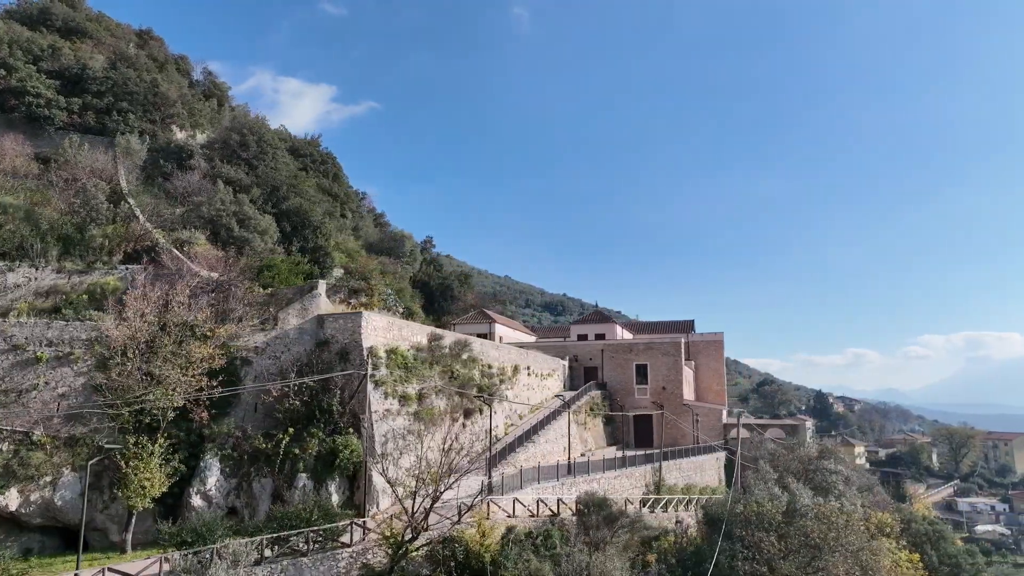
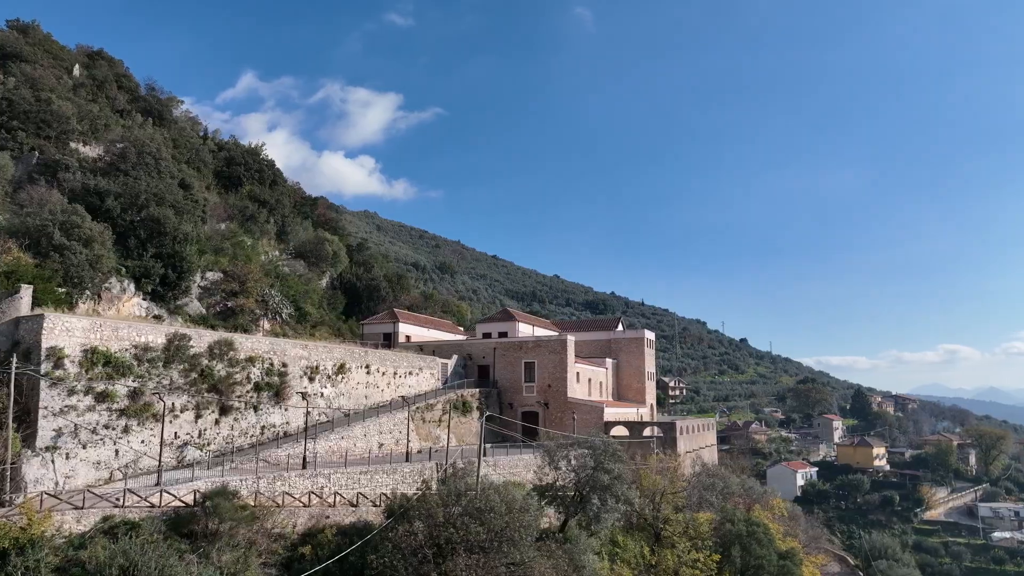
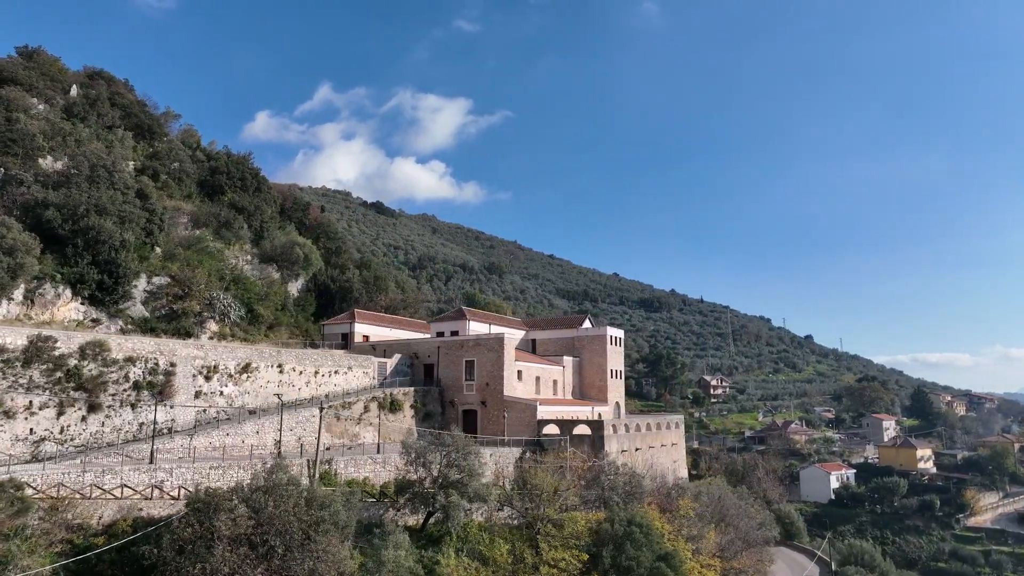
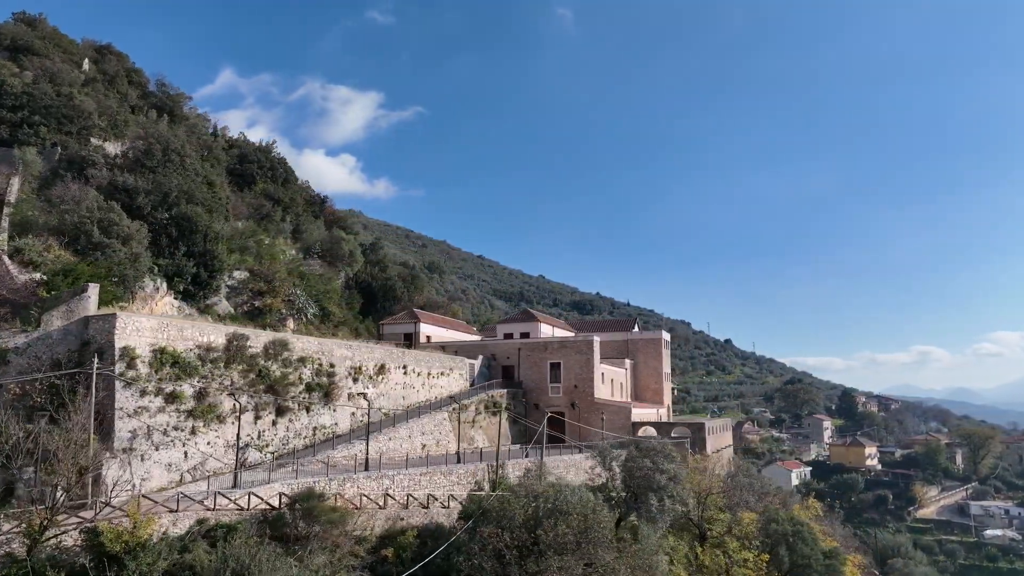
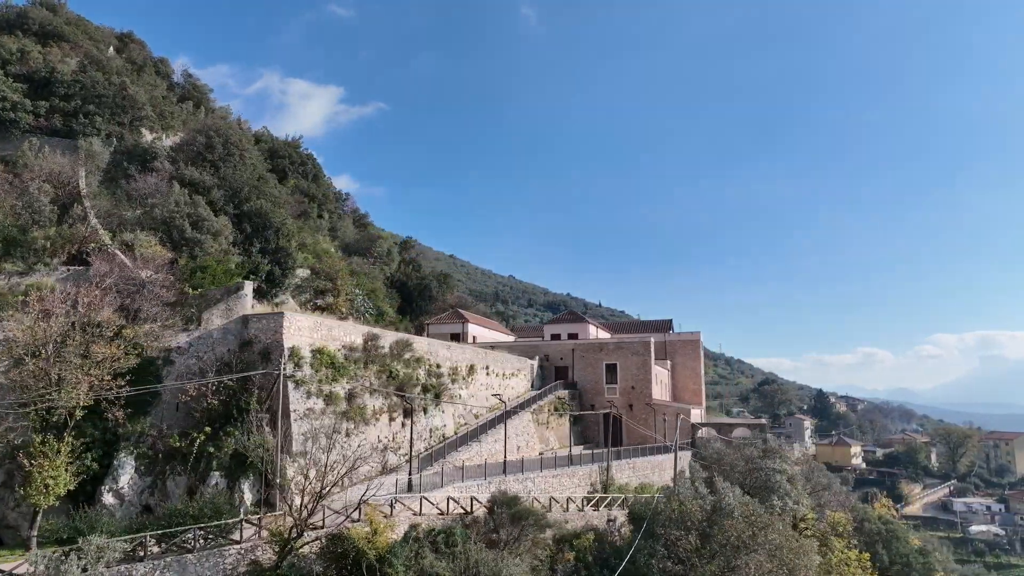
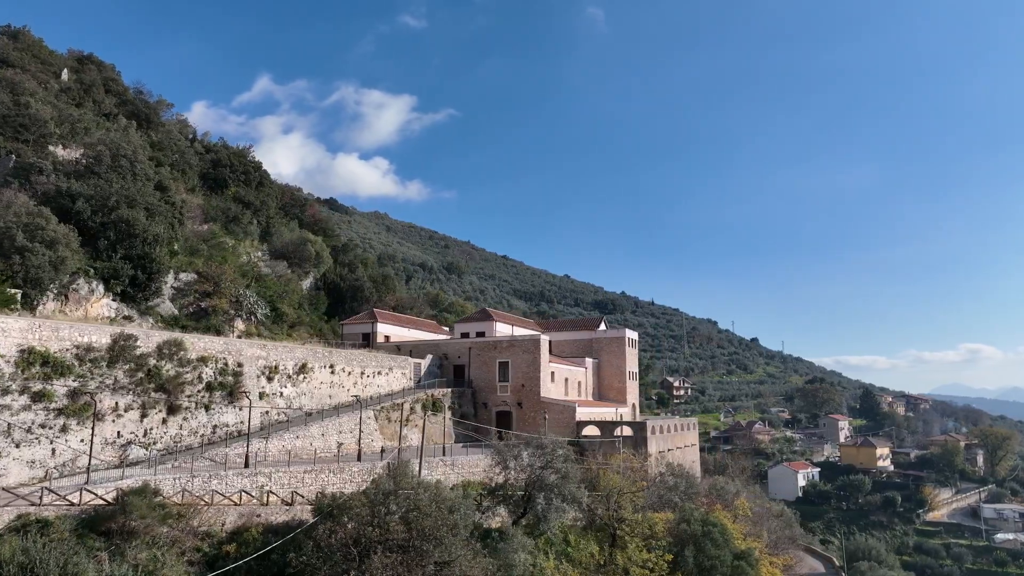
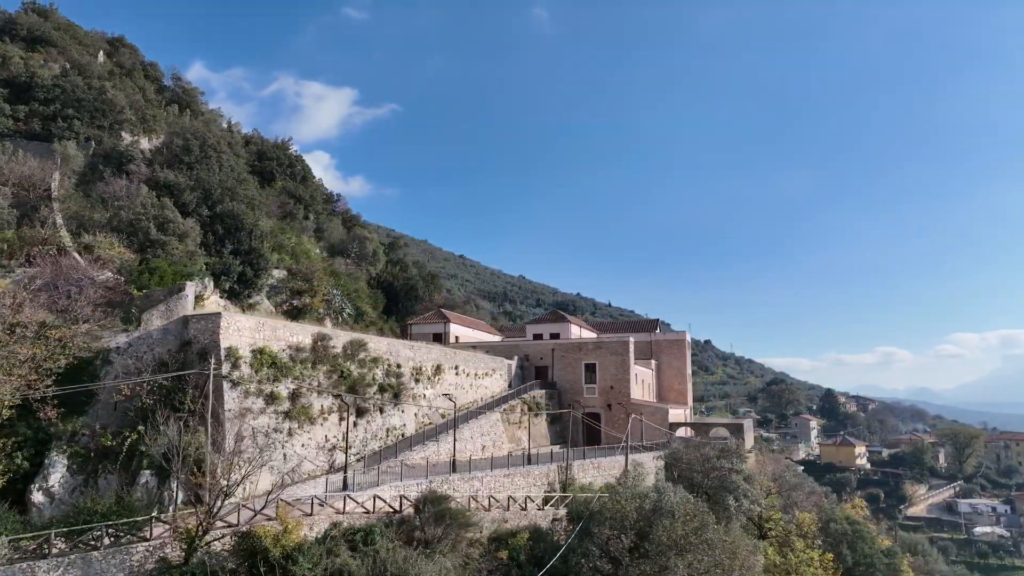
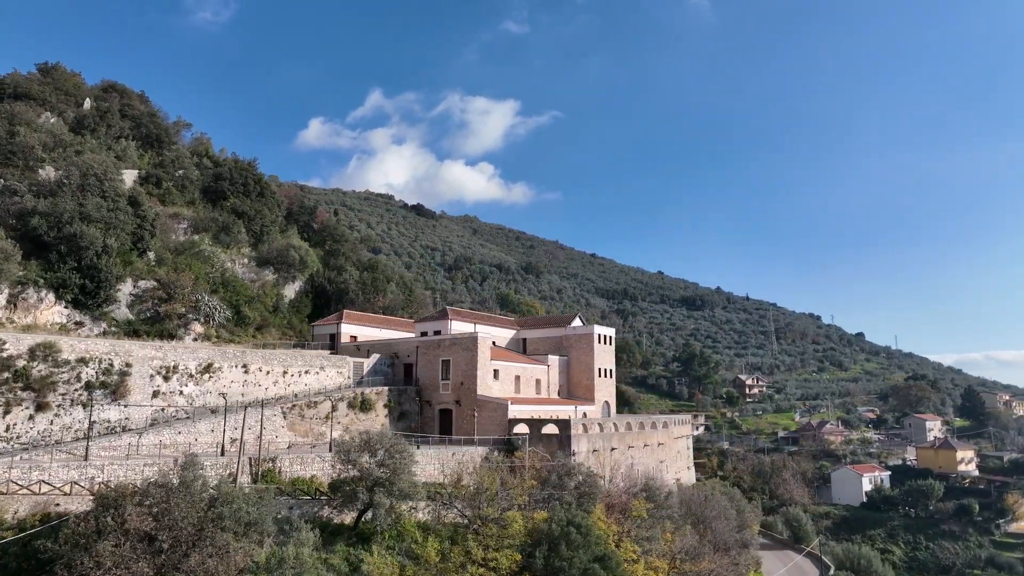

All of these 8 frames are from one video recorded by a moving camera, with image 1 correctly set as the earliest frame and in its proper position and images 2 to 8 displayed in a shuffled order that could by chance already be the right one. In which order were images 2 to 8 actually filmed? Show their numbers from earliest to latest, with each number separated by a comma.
5, 7, 4, 2, 6, 3, 8
